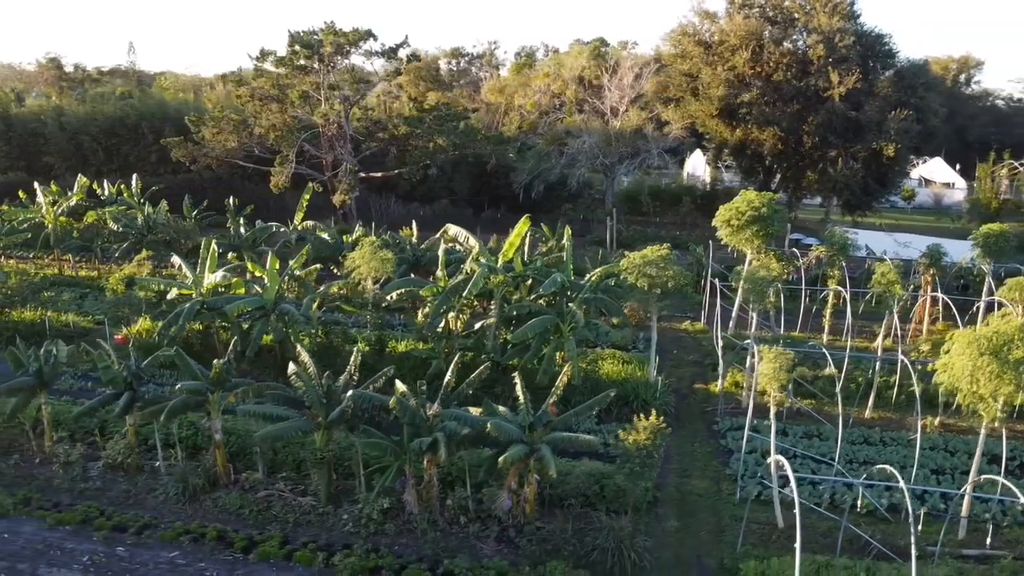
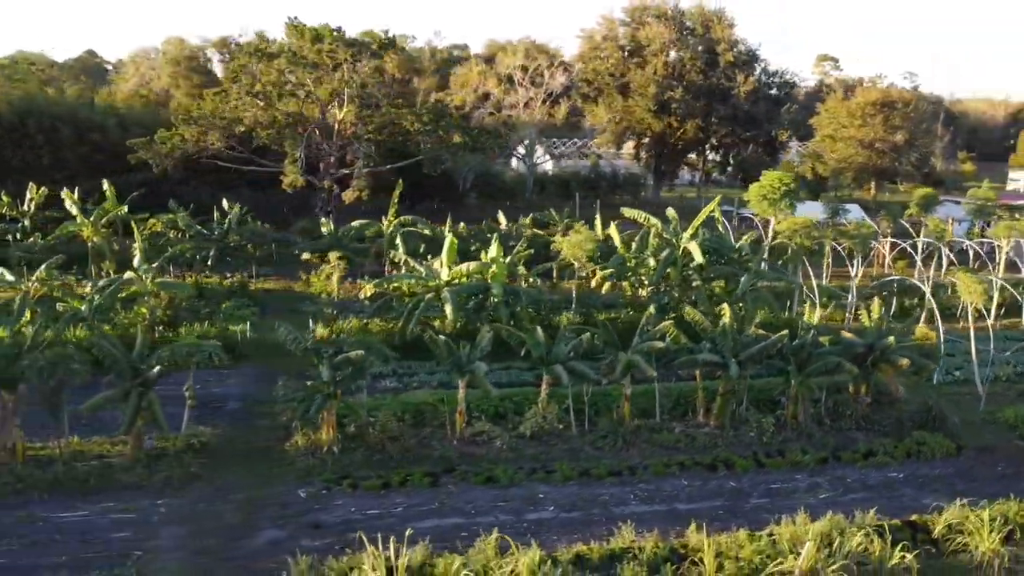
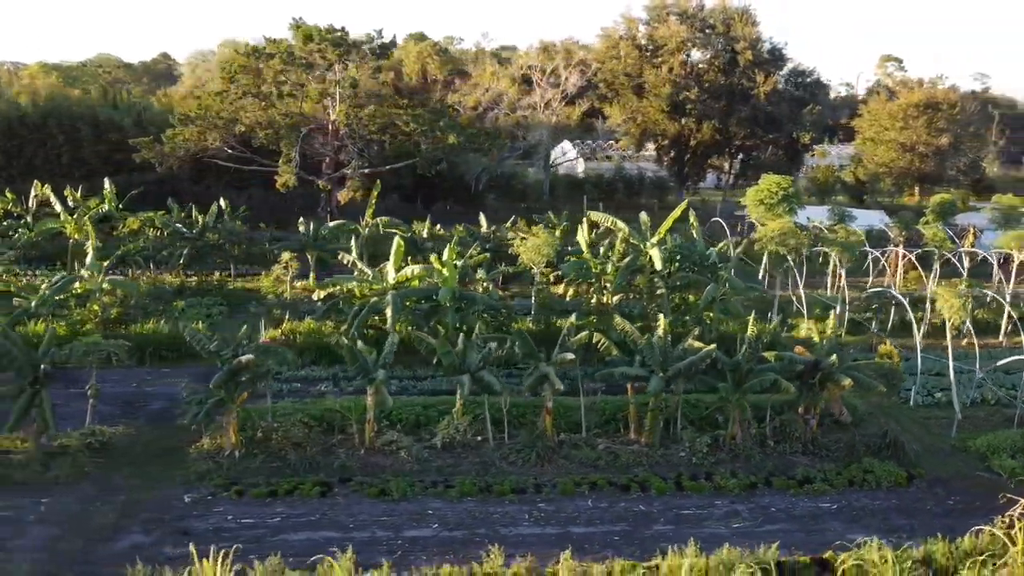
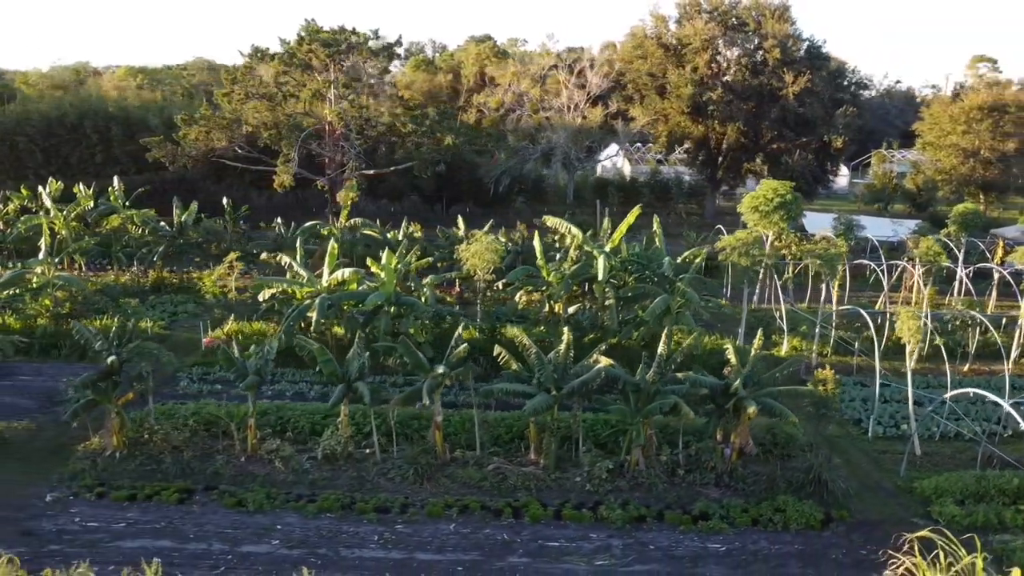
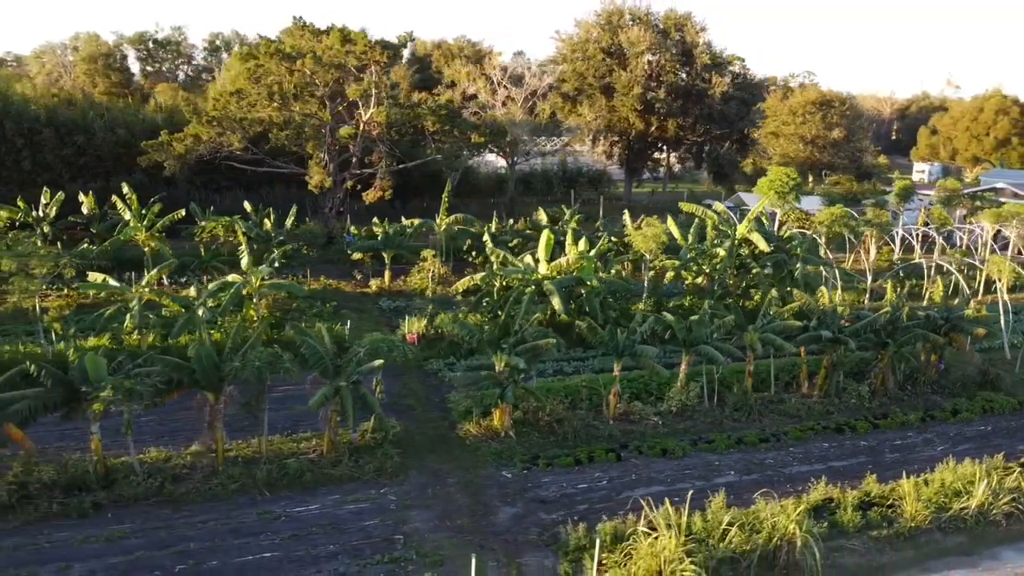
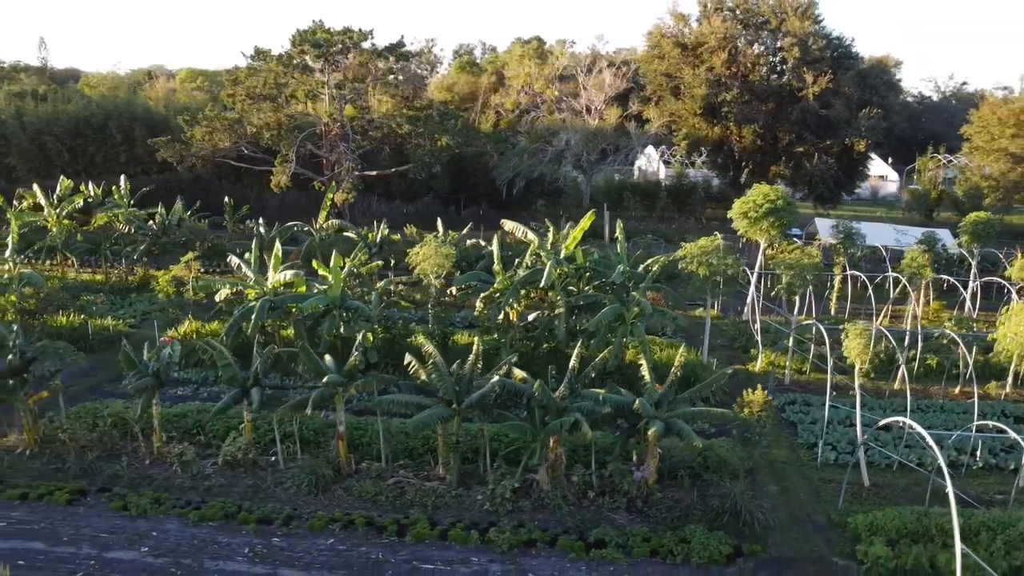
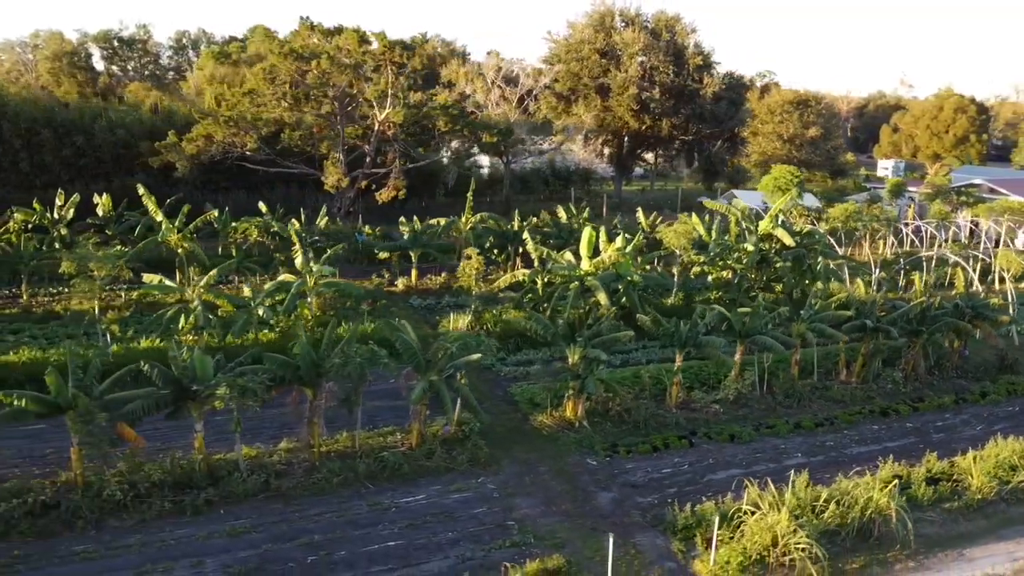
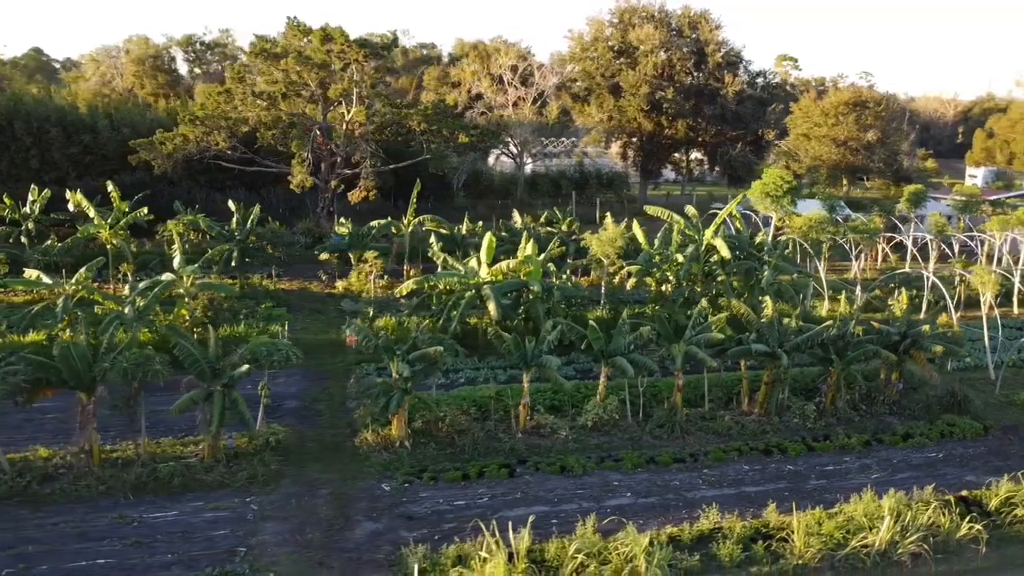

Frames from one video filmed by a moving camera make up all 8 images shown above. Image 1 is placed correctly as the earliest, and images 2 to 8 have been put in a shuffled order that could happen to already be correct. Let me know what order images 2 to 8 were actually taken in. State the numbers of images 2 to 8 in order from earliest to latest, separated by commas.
6, 4, 3, 2, 8, 5, 7
